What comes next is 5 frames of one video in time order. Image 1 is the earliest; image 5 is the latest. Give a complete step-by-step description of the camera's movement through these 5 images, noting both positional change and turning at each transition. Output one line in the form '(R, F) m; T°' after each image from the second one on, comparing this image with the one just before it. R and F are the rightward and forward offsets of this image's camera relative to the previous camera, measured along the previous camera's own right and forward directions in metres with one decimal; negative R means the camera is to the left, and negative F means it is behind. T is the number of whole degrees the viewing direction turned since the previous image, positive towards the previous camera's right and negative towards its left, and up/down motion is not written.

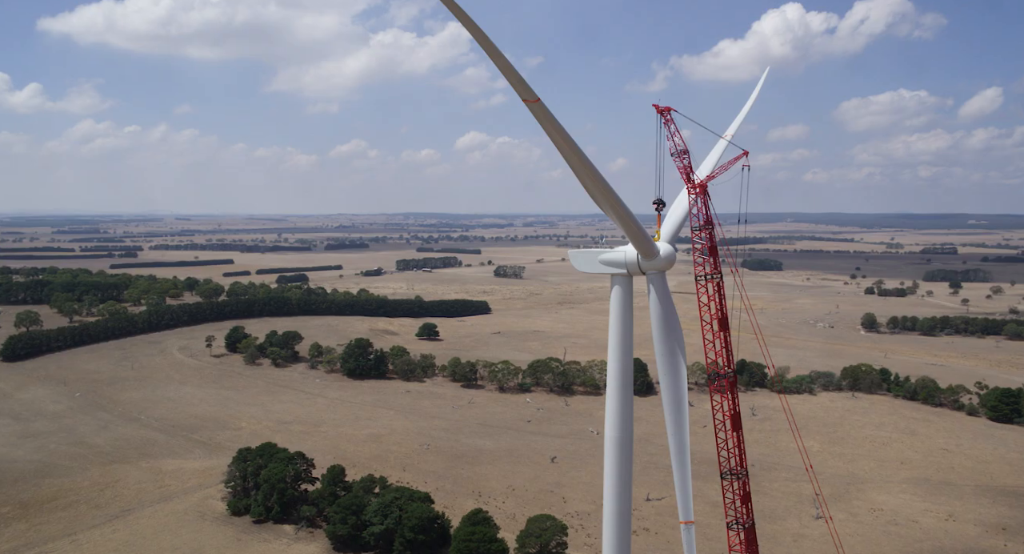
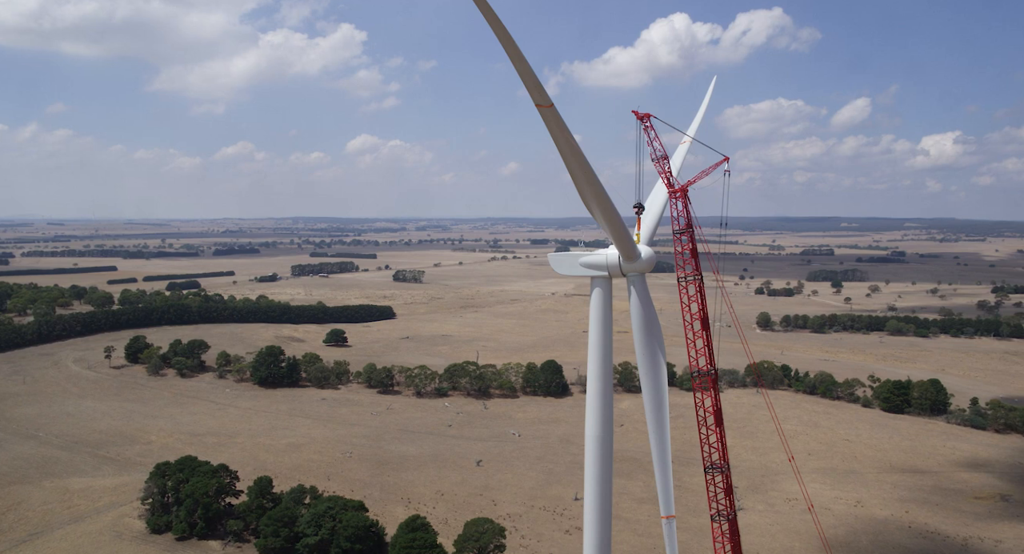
(-1.0, 0.0) m; +7°
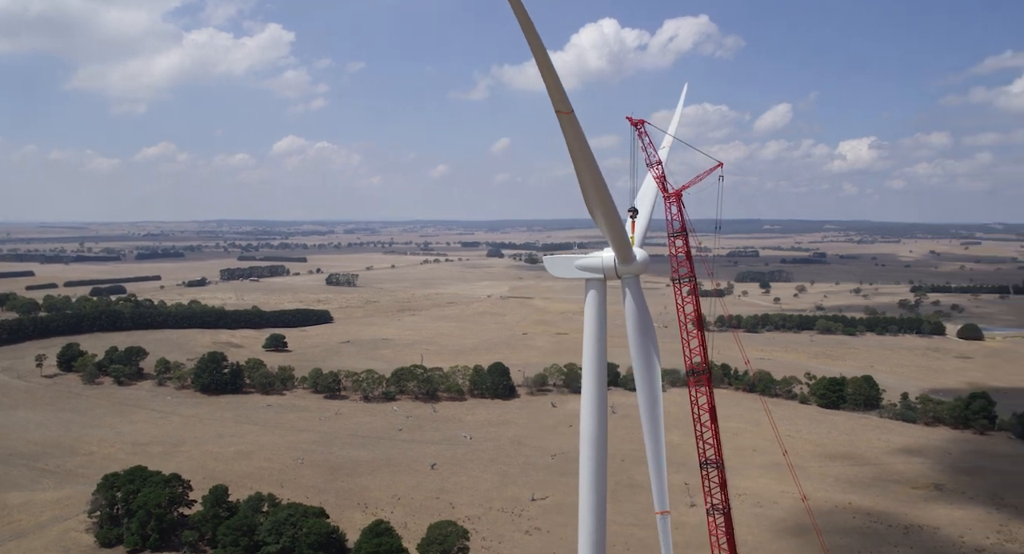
(-0.8, -0.1) m; +5°
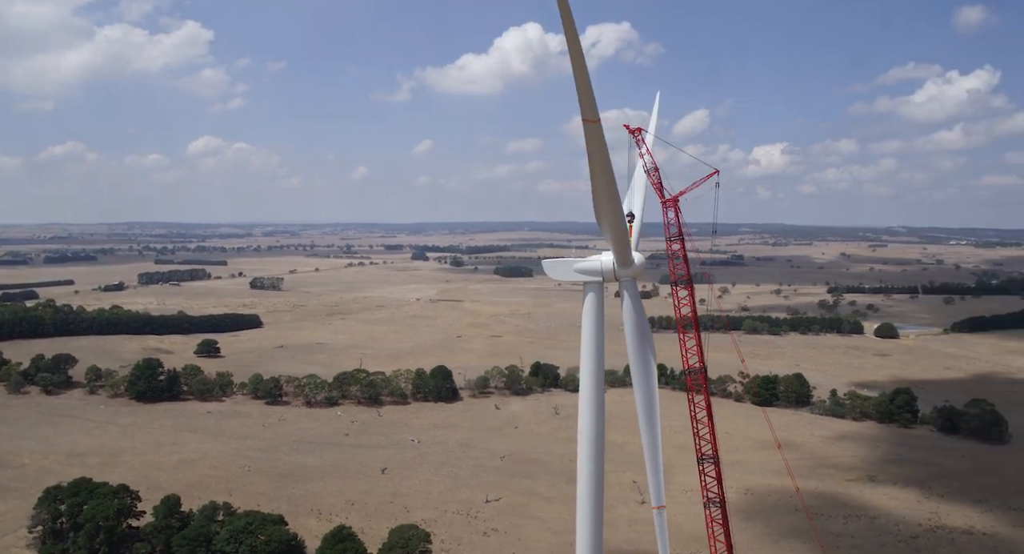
(-0.9, -0.2) m; +5°
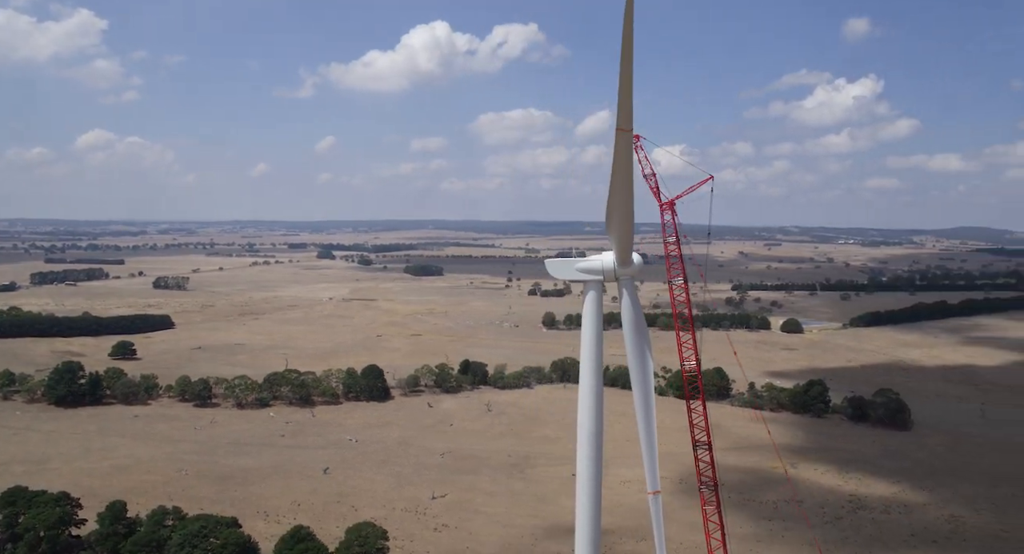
(-1.2, -0.4) m; +6°
